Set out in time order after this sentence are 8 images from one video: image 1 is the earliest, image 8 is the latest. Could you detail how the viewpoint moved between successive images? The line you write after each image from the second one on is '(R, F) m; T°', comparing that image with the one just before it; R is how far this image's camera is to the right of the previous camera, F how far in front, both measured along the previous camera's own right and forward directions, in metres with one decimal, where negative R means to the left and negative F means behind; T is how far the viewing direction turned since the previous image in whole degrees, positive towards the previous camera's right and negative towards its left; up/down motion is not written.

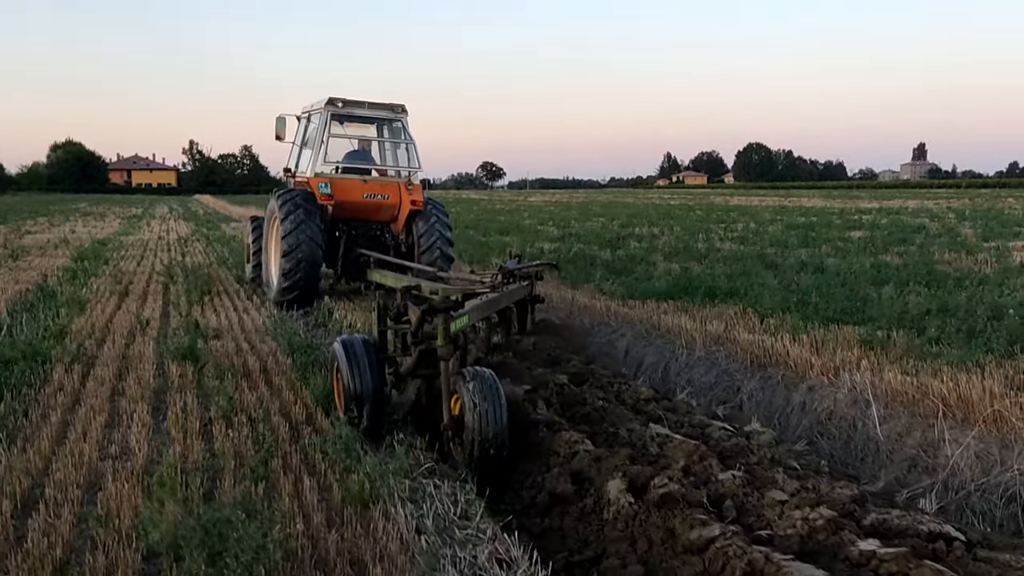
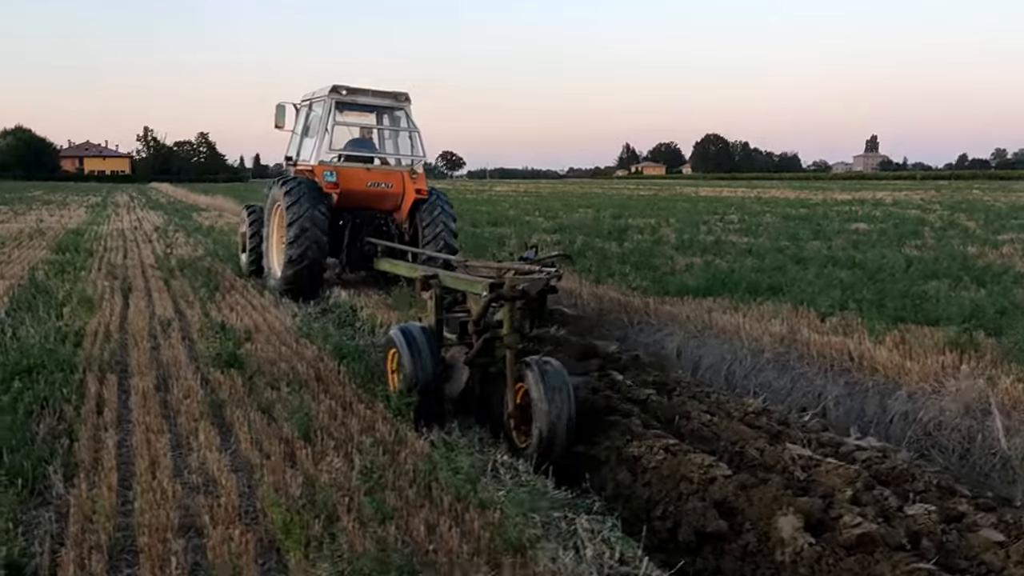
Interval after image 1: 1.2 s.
(-0.7, +0.6) m; +3°
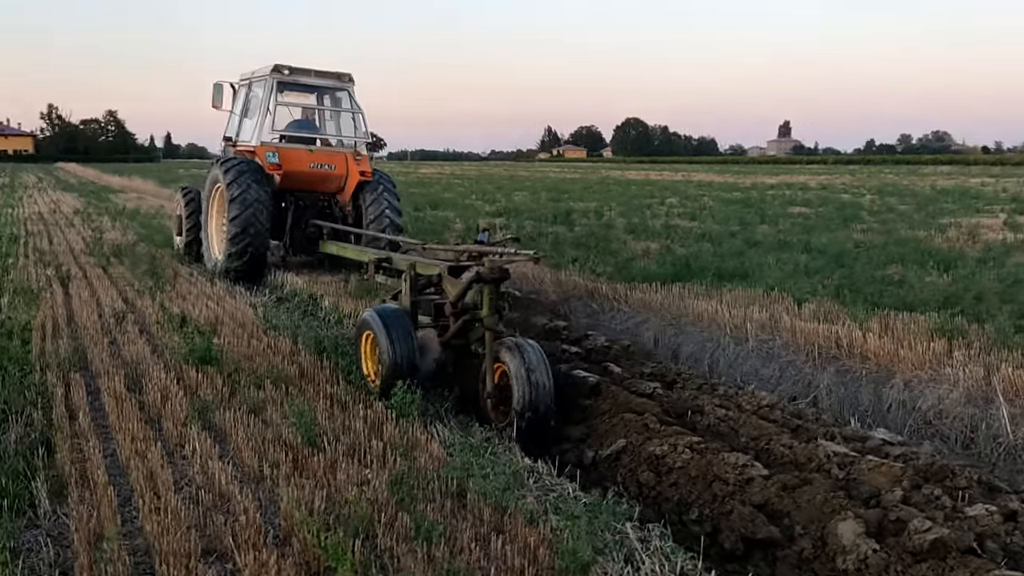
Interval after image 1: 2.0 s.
(-0.4, +0.3) m; +5°
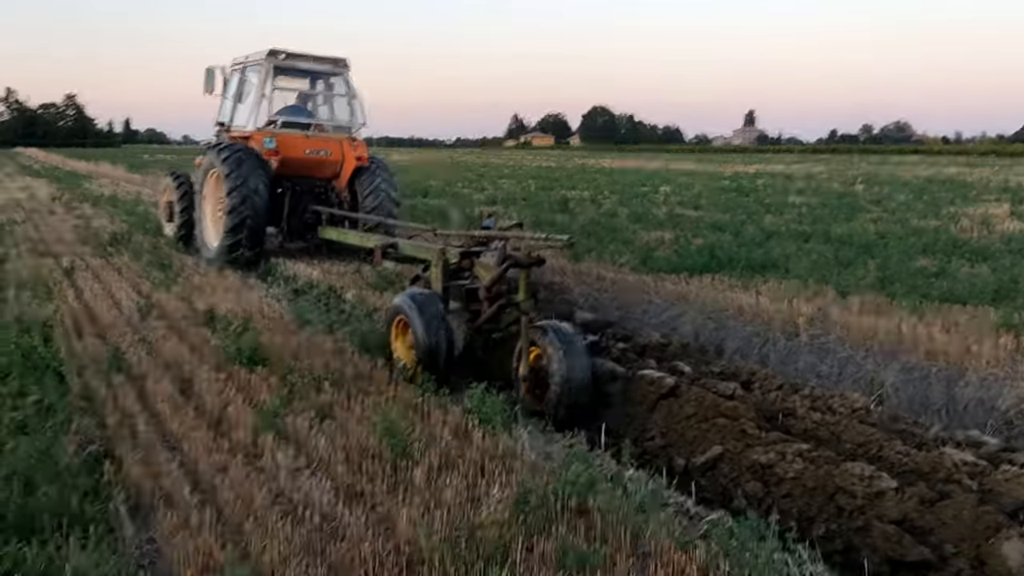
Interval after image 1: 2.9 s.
(-0.6, +0.3) m; +2°
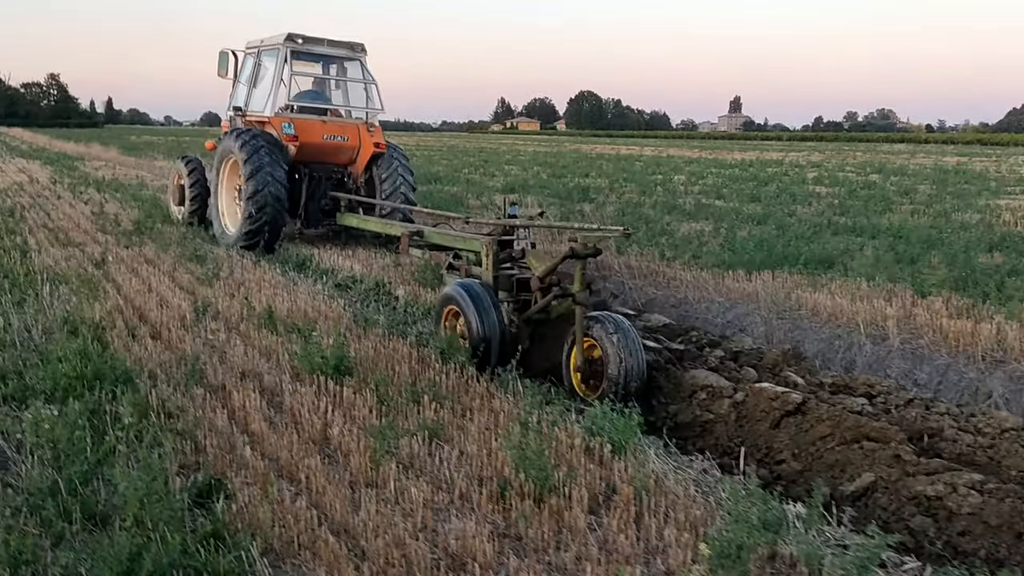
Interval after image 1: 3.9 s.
(-0.6, +0.4) m; +1°
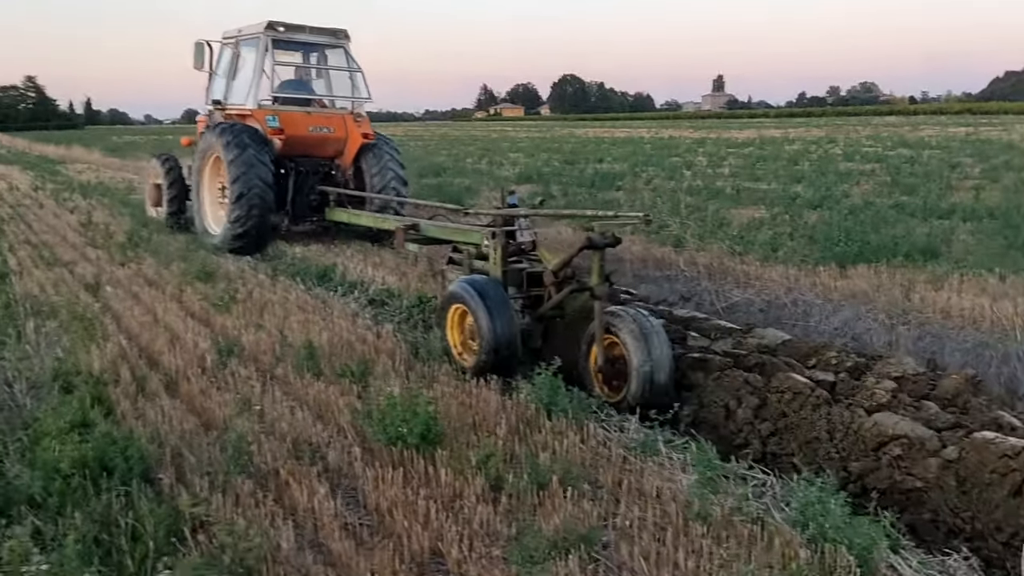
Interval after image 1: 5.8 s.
(-0.6, +1.2) m; +1°
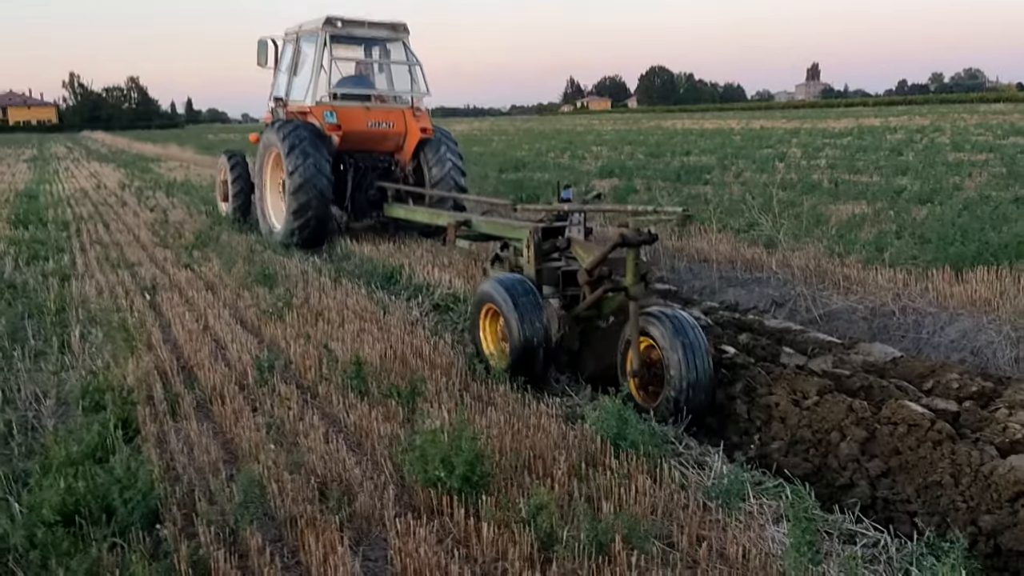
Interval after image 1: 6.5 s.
(+0.1, +0.5) m; -5°
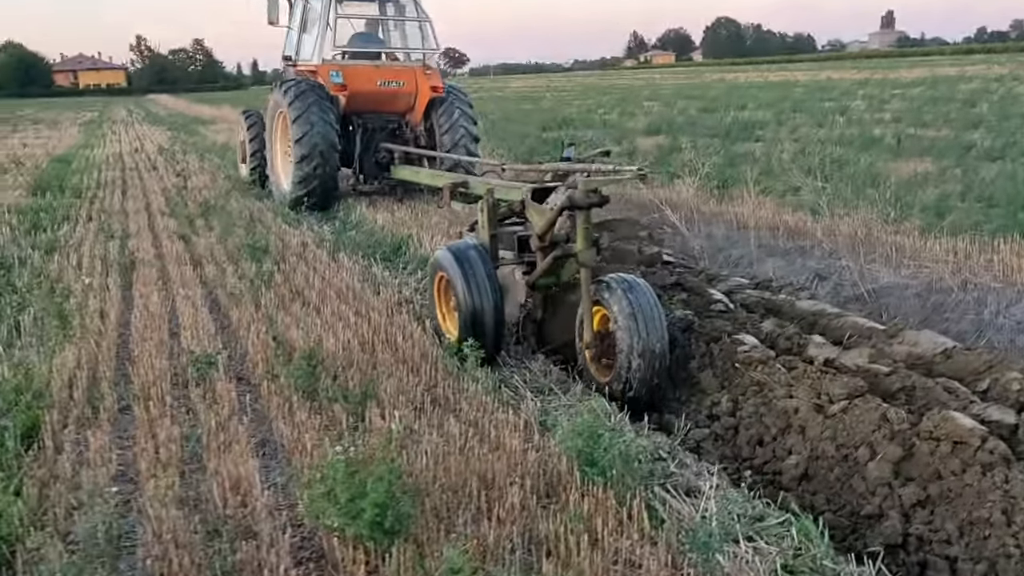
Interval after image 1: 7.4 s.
(+0.4, +0.6) m; -4°
